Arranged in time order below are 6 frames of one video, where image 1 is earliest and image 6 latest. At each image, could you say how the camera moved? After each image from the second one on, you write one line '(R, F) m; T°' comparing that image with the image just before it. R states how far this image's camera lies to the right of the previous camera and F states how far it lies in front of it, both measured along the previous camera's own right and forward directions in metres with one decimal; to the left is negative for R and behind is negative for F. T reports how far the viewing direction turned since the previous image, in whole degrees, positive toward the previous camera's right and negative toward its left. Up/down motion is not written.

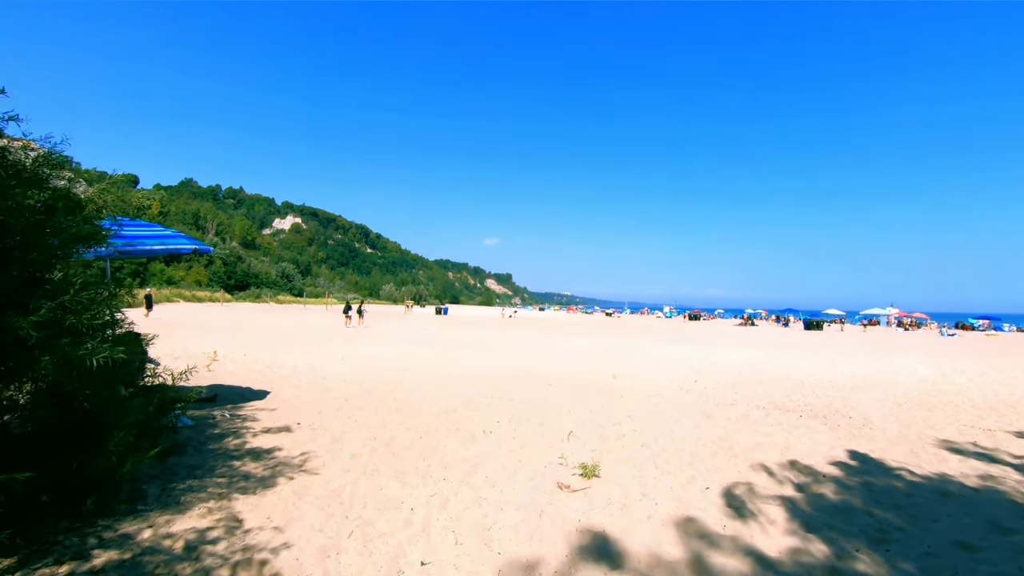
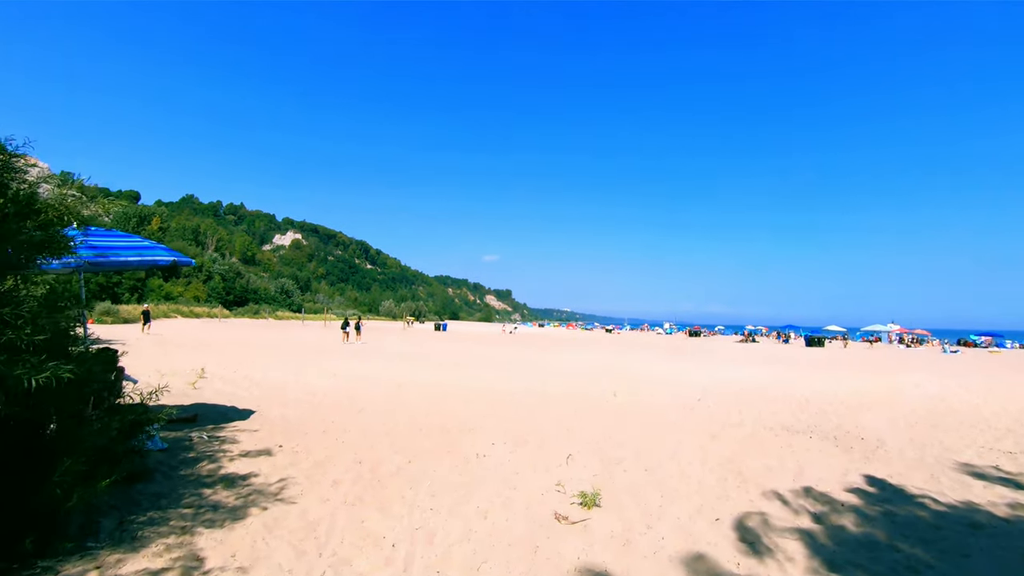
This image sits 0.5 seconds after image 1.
(+0.1, +0.4) m; 0°
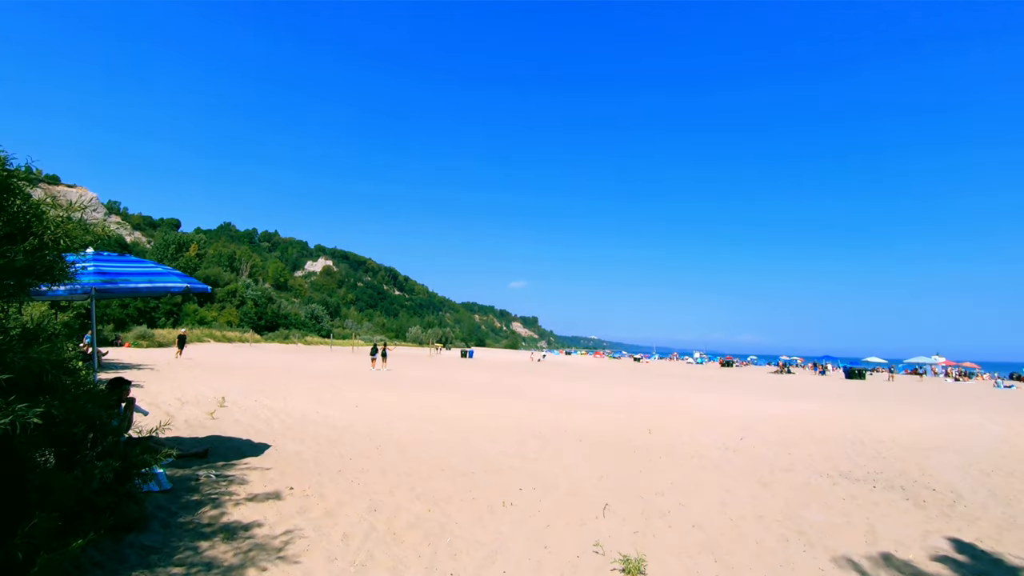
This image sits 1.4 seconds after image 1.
(-0.1, +0.6) m; -3°
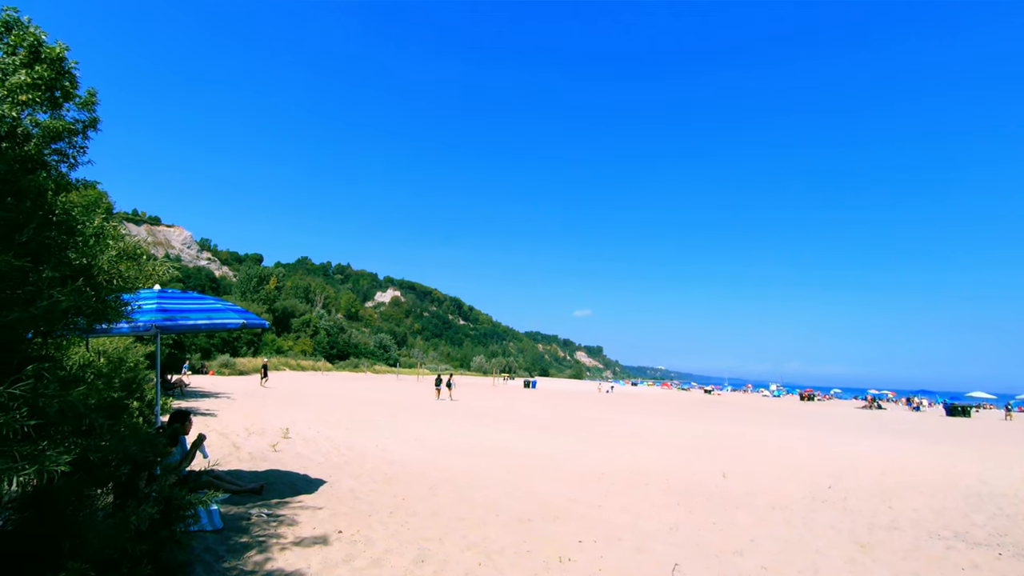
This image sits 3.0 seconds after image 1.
(+0.1, +0.4) m; -7°
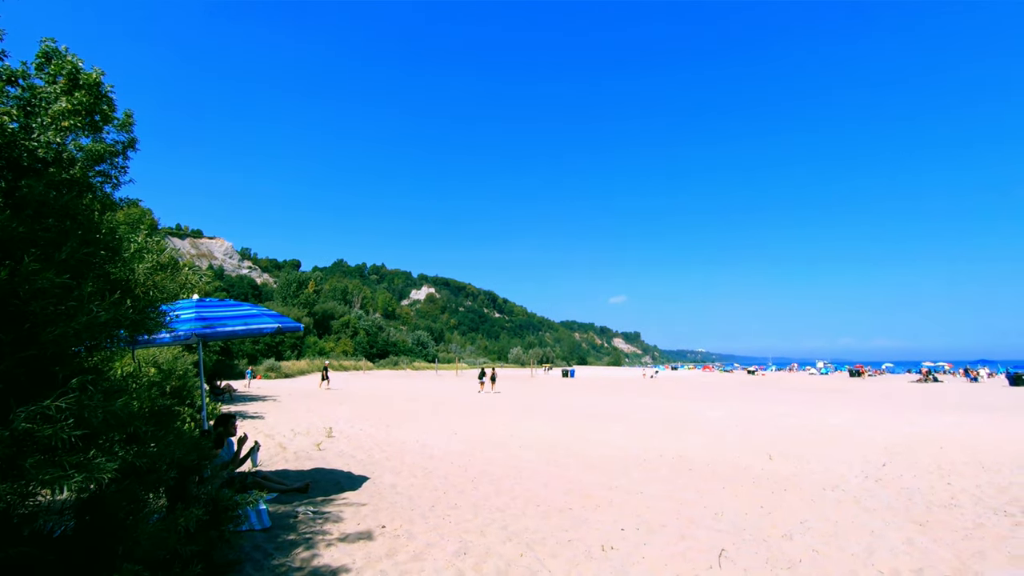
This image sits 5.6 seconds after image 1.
(+0.1, 0.0) m; -4°
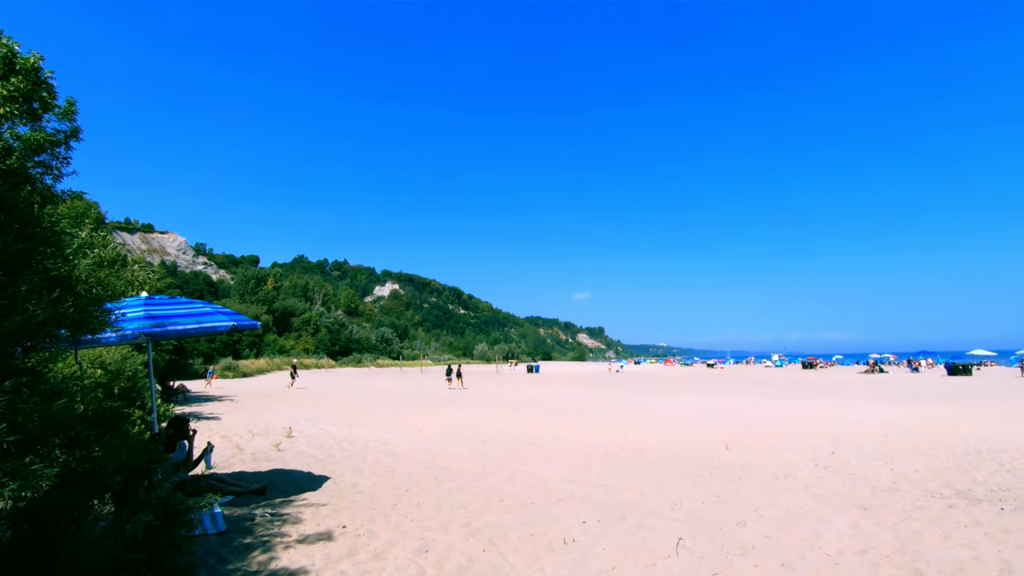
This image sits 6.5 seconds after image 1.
(0.0, 0.0) m; +4°
